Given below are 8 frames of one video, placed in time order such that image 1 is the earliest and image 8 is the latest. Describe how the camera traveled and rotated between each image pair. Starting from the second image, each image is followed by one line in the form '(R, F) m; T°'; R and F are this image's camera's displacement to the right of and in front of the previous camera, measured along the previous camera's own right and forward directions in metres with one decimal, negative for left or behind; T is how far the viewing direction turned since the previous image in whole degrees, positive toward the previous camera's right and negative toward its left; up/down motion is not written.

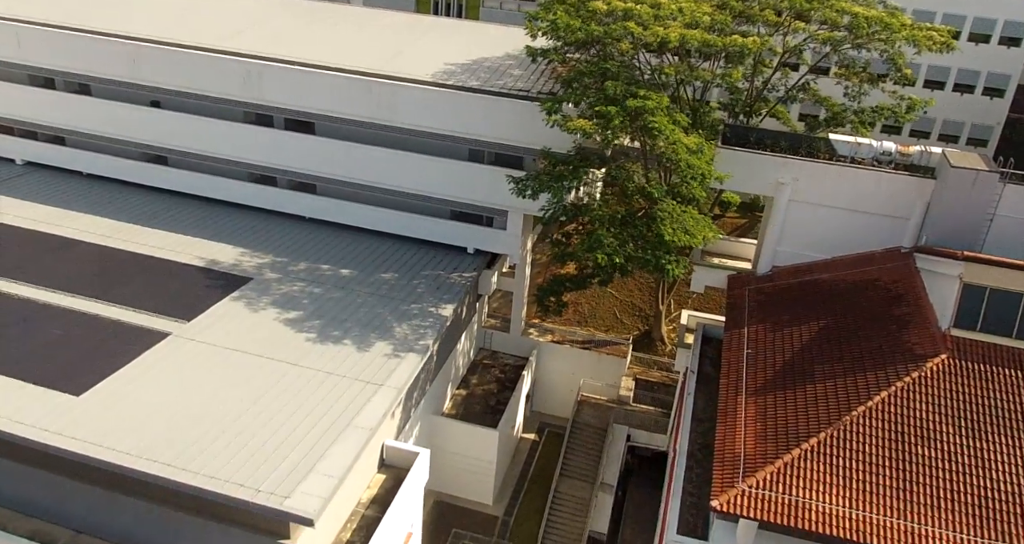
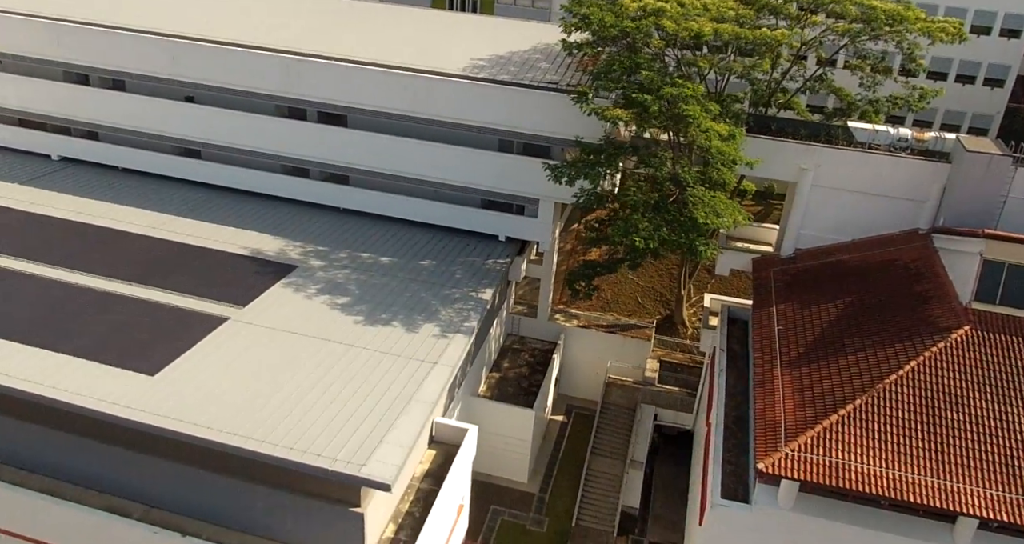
(-1.6, -1.0) m; +1°
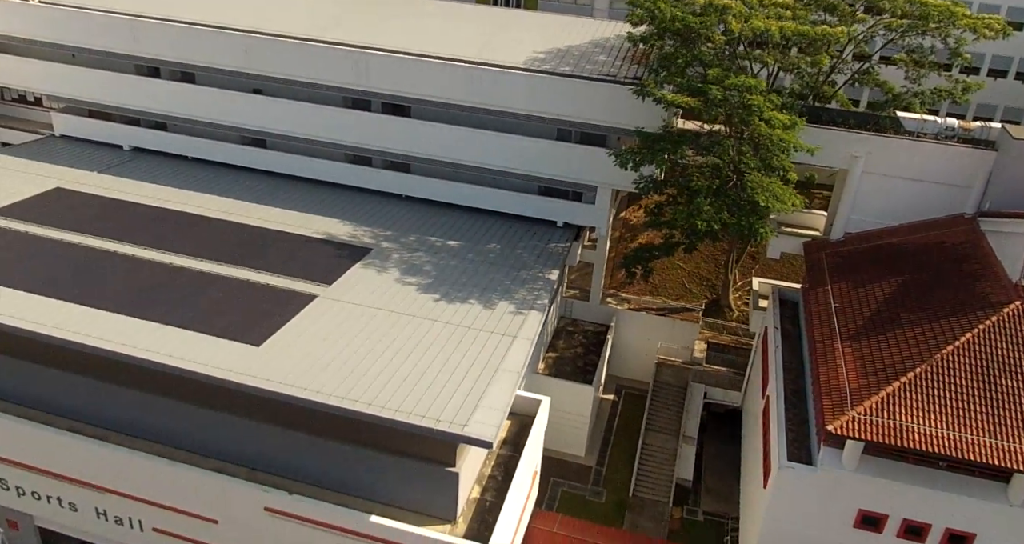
(-2.1, -1.3) m; 0°
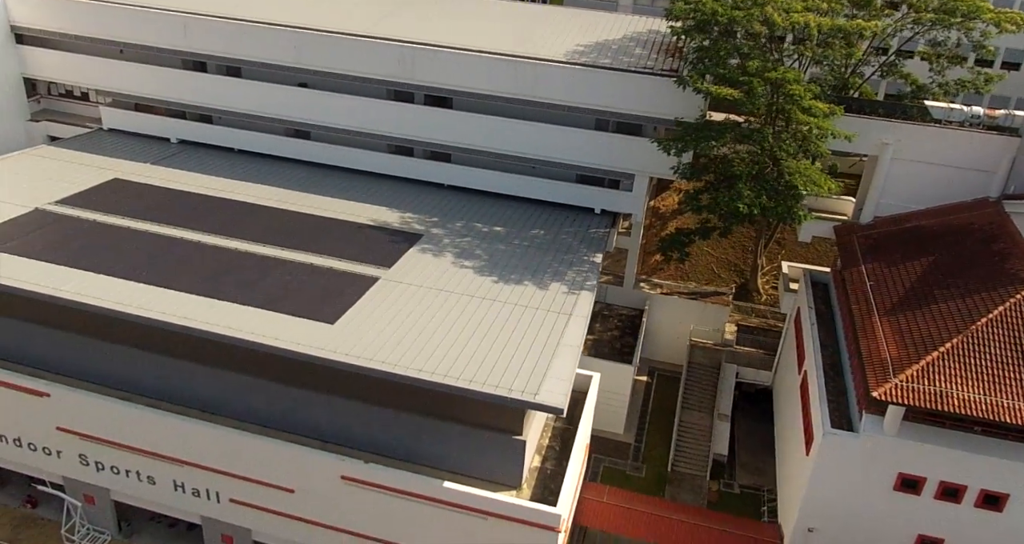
(-1.8, -1.1) m; 0°
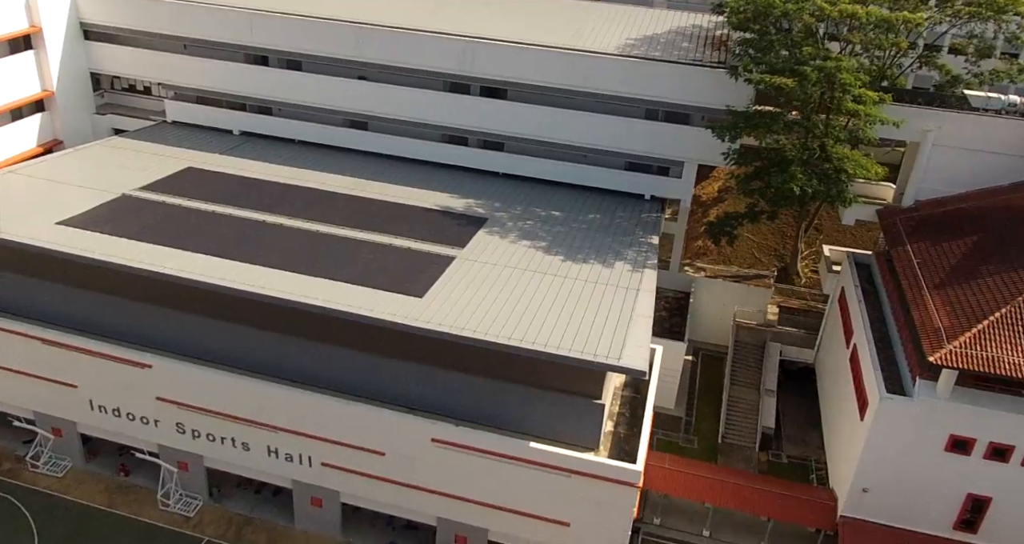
(-2.3, -1.4) m; 0°
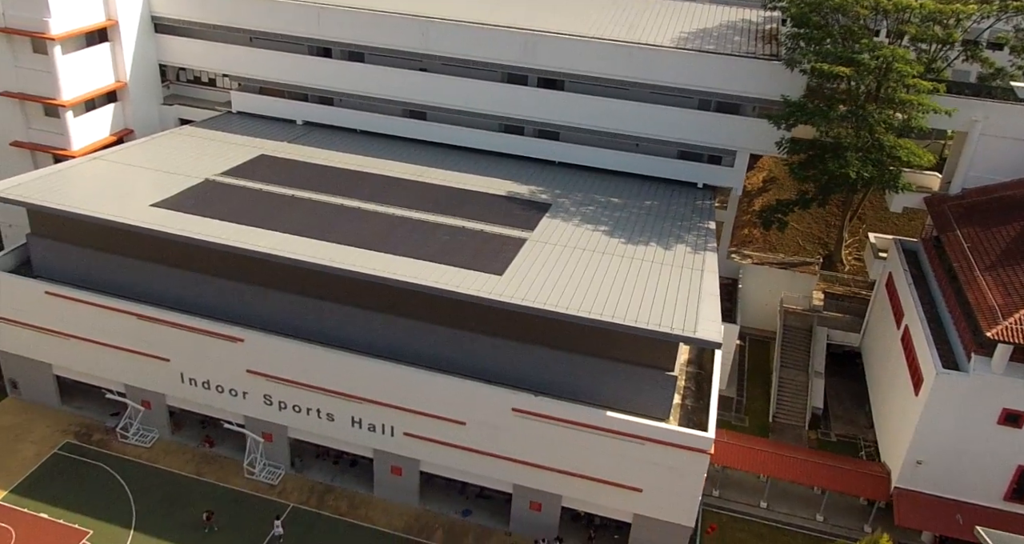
(-2.1, -1.3) m; -1°
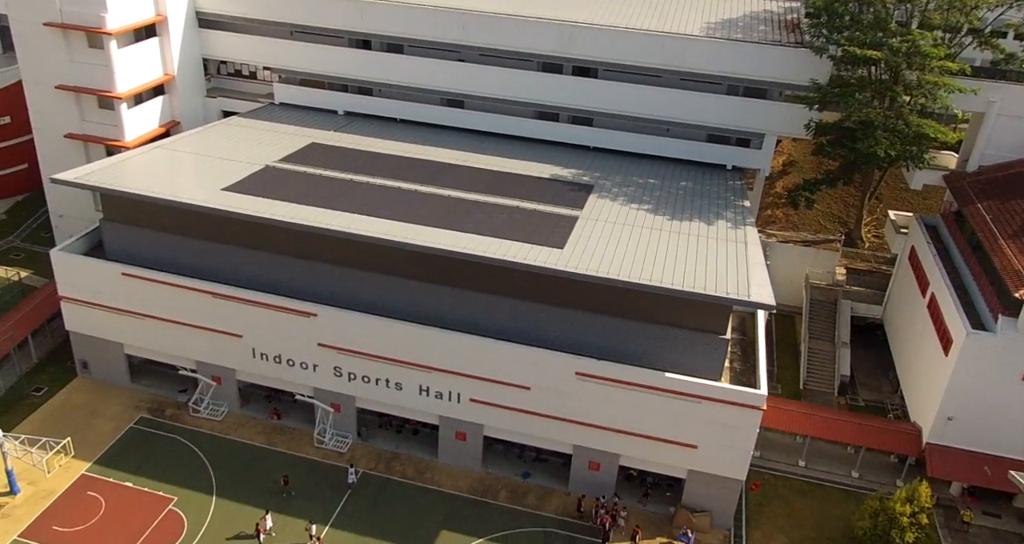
(-2.5, -1.5) m; +1°
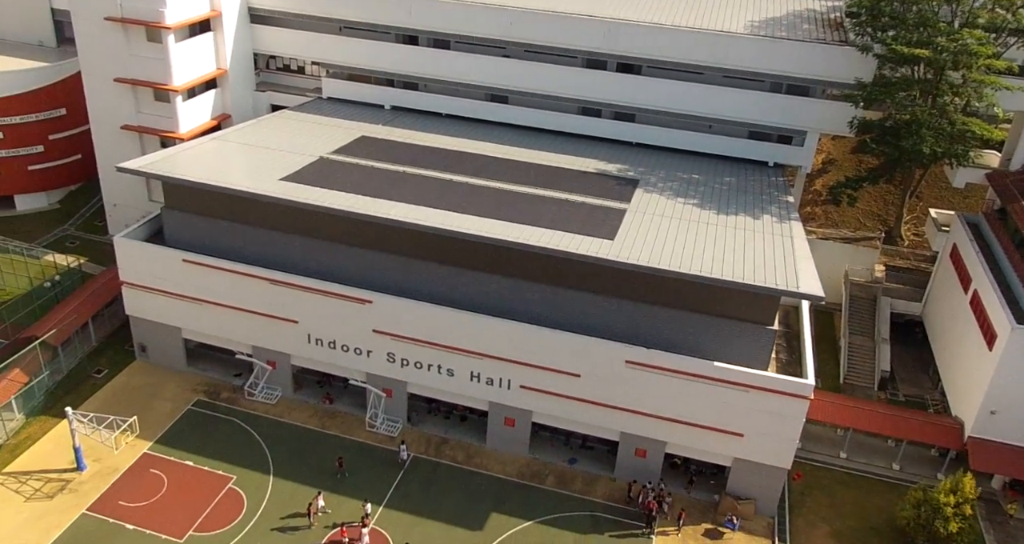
(-1.2, -0.7) m; -1°
